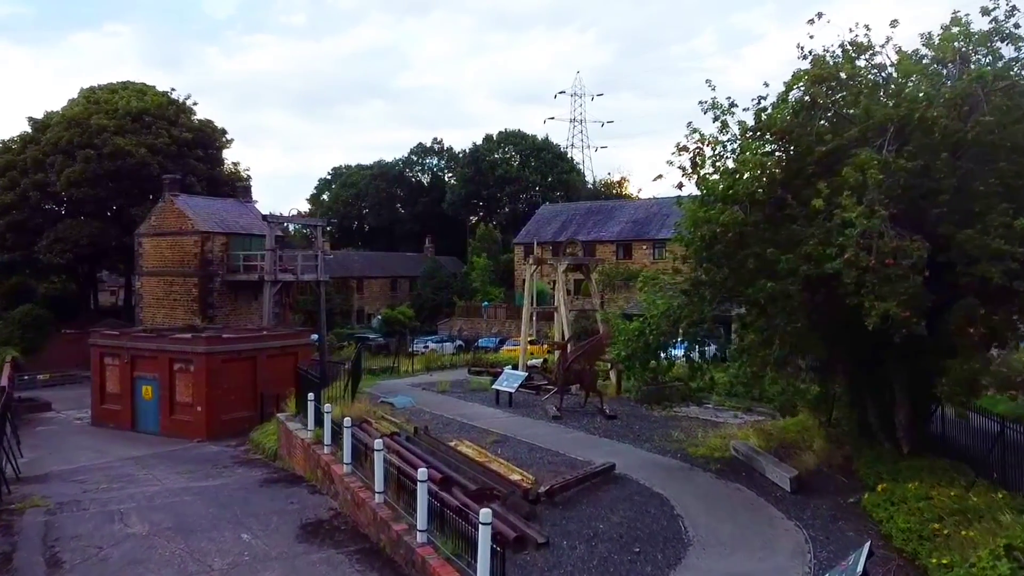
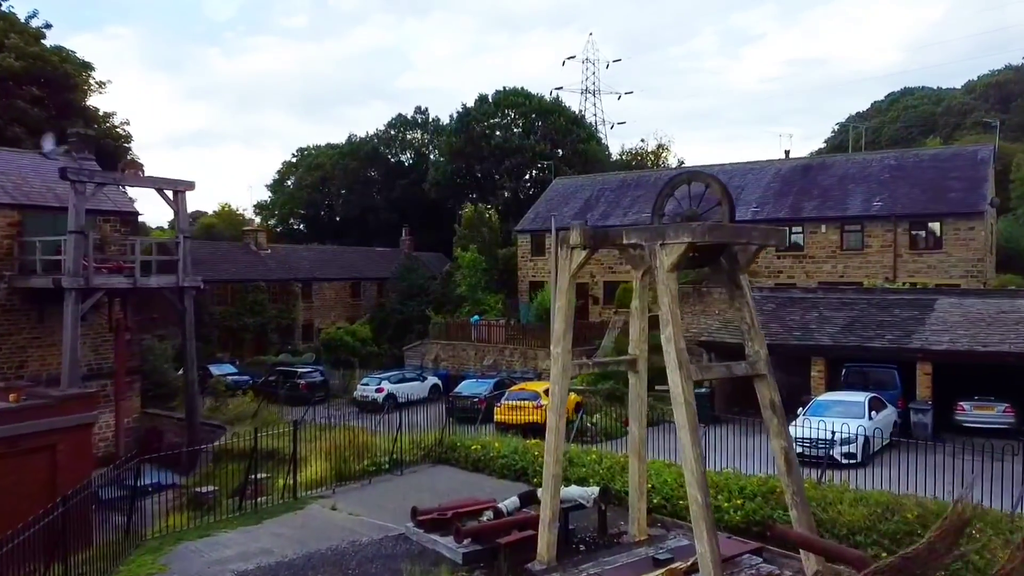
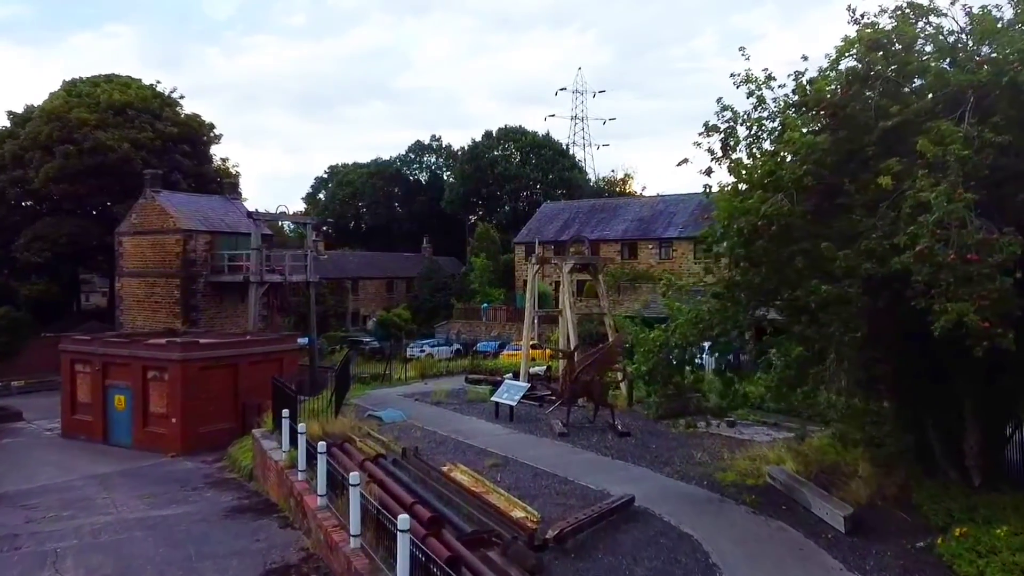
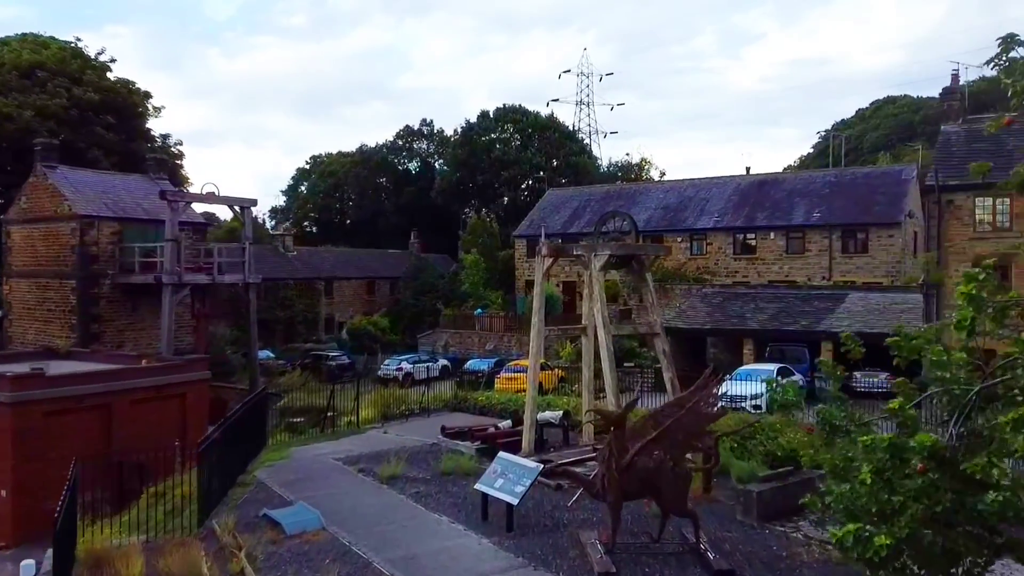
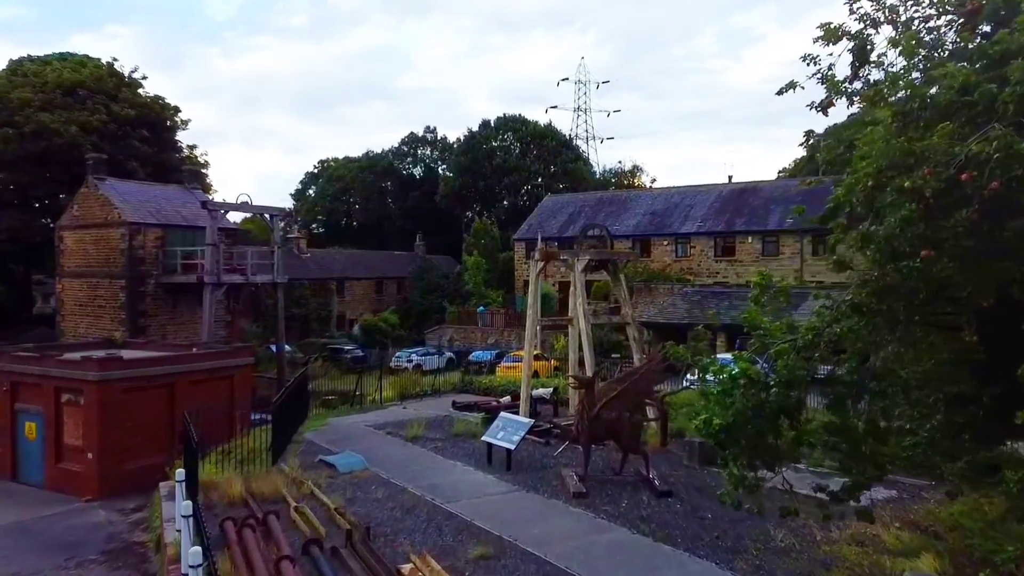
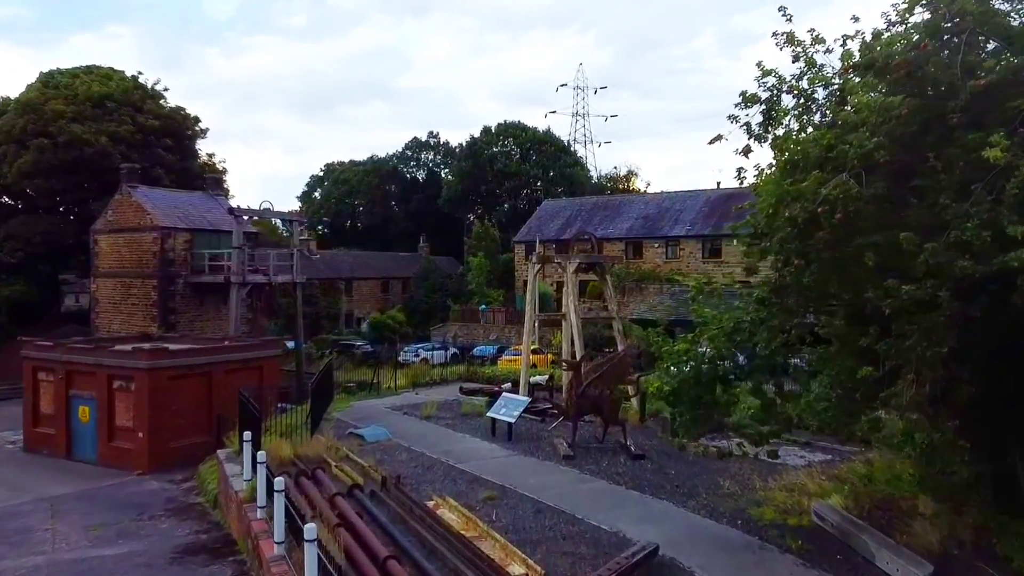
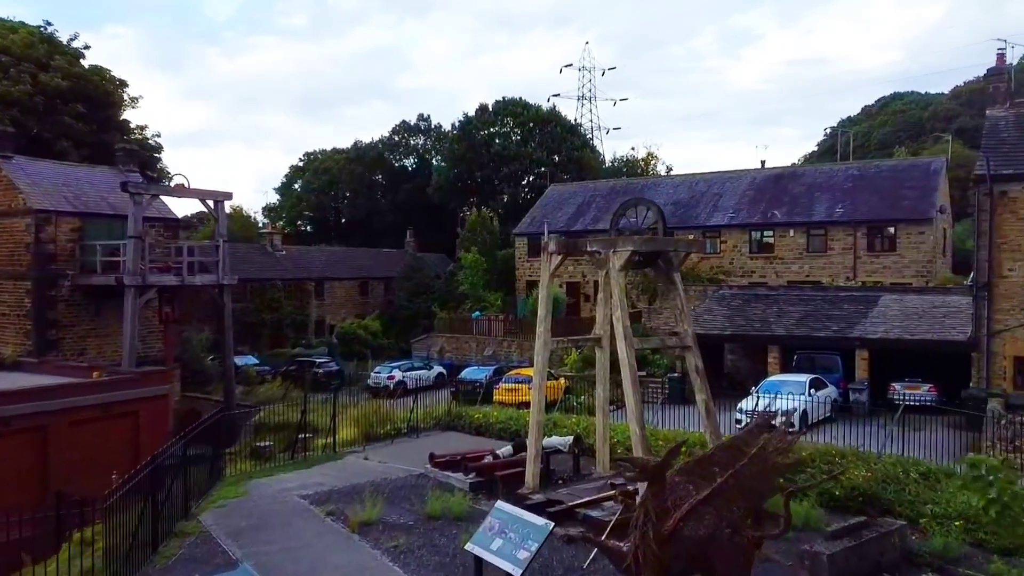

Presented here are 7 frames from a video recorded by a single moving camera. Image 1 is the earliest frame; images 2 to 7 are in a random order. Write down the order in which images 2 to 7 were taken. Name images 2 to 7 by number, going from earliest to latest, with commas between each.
3, 6, 5, 4, 7, 2
